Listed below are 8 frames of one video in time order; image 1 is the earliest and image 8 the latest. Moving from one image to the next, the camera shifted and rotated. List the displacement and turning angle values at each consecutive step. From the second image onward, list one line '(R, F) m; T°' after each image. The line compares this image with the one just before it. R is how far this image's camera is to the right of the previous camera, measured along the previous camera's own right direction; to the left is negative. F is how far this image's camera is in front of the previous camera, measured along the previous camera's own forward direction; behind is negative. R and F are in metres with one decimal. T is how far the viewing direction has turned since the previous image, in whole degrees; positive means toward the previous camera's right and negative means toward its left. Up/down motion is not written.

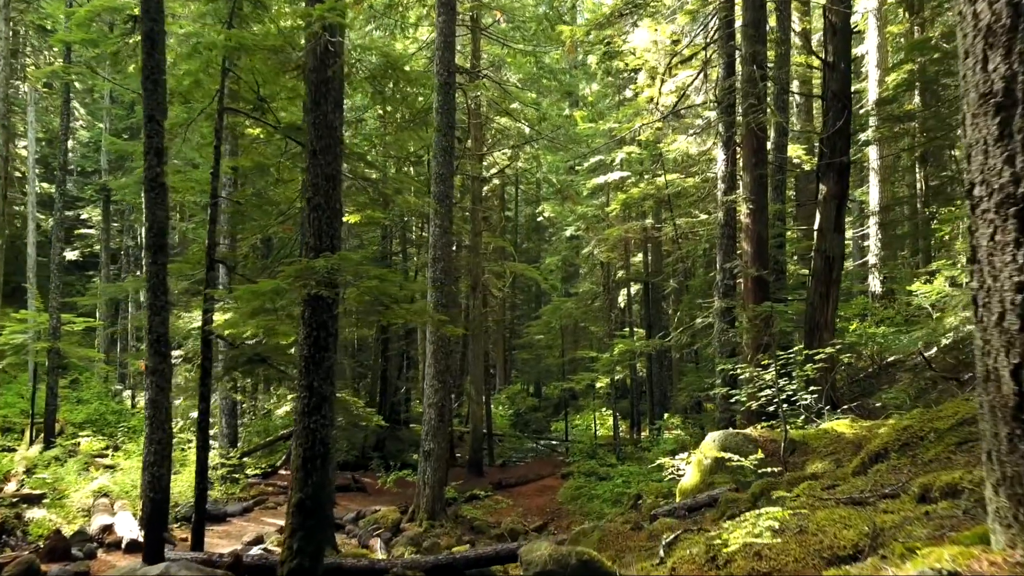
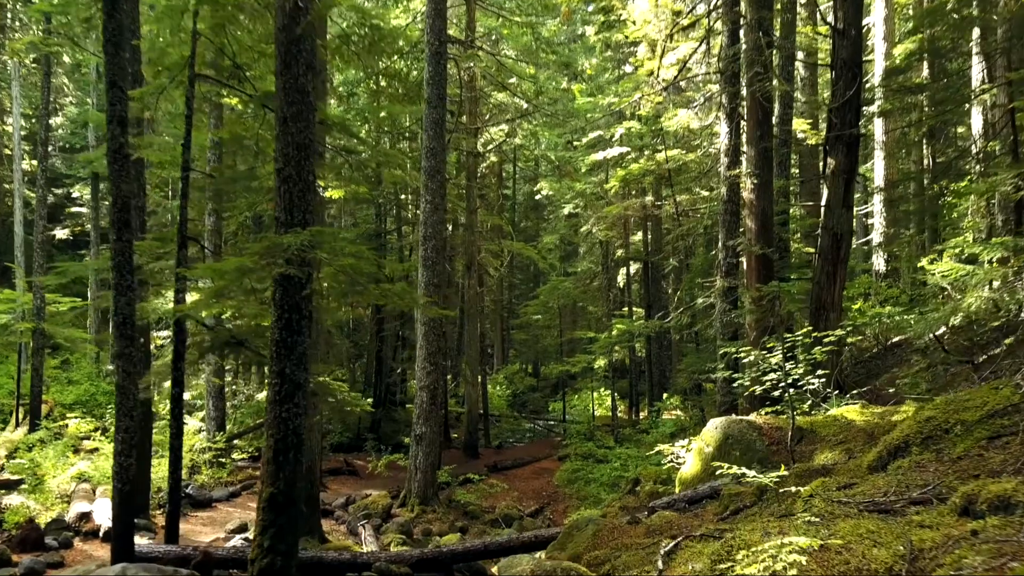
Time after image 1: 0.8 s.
(+0.1, +0.4) m; 0°
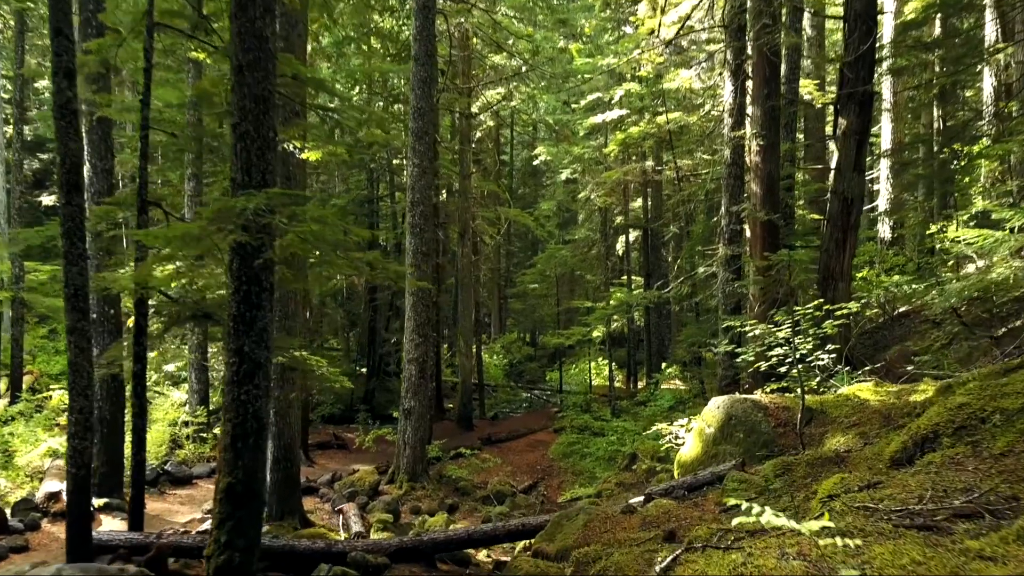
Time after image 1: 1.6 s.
(+0.1, +0.5) m; 0°
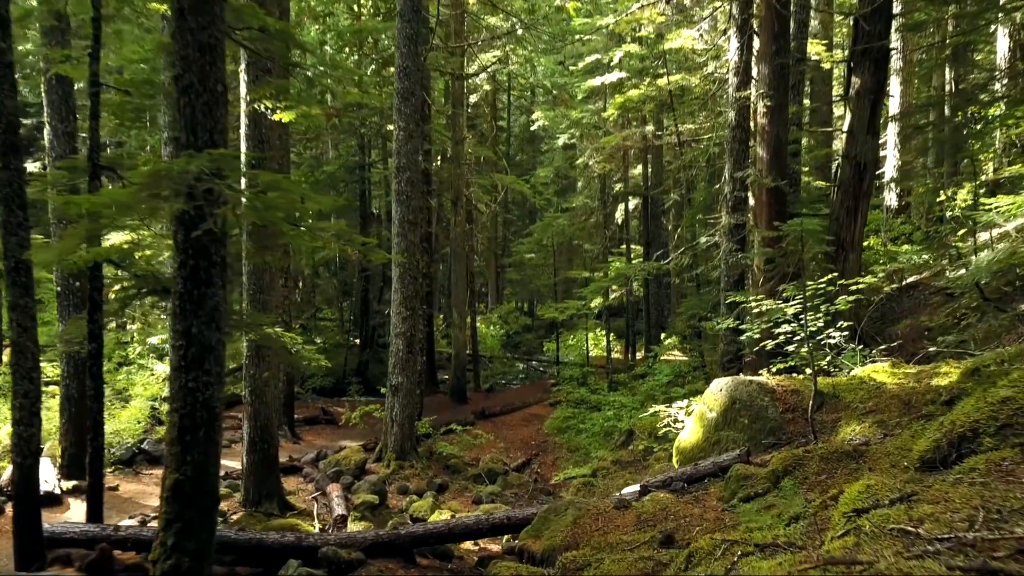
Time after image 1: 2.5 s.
(+0.1, +0.5) m; 0°
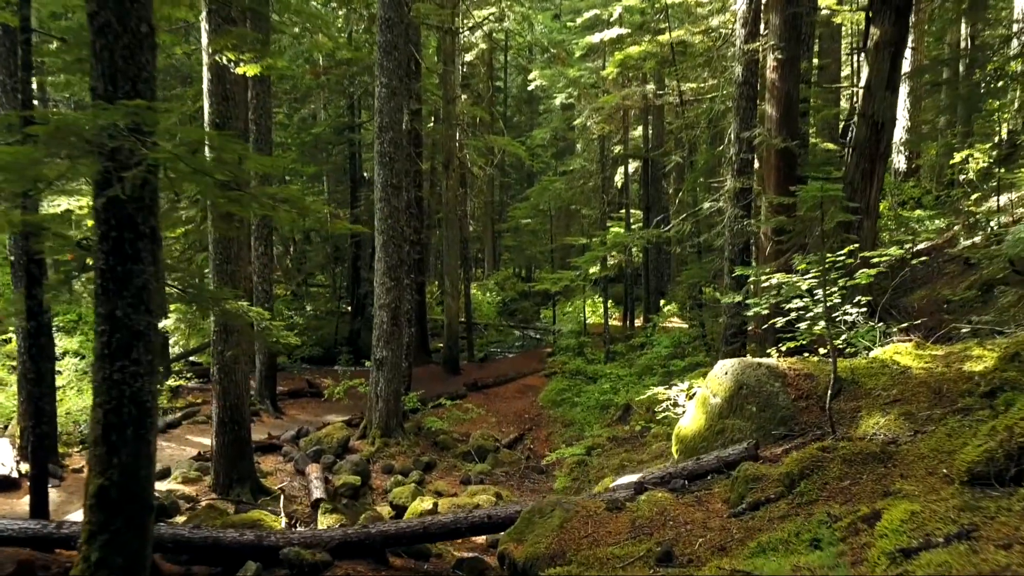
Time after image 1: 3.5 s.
(+0.1, +0.6) m; 0°
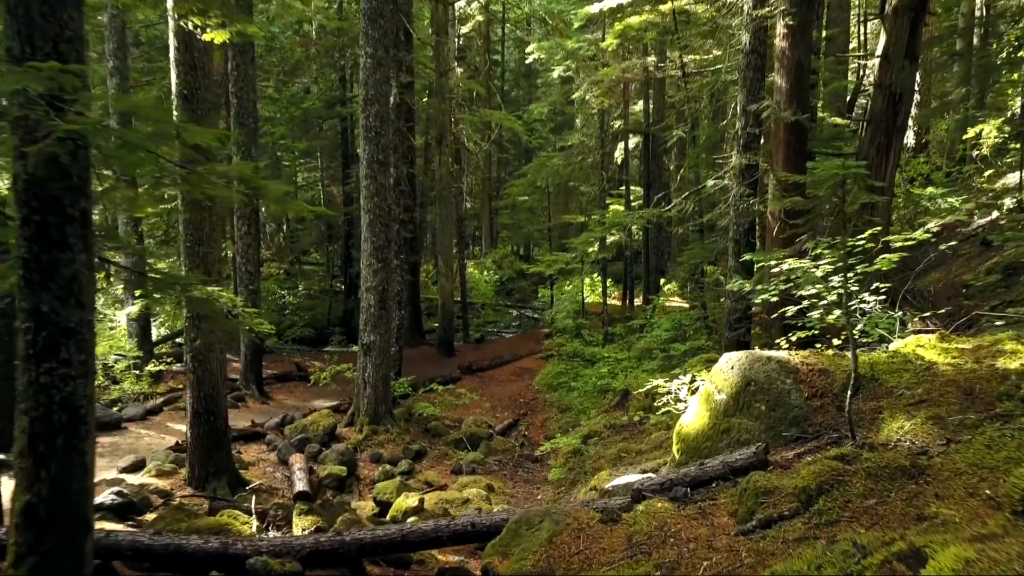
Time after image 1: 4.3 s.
(+0.1, +0.4) m; 0°
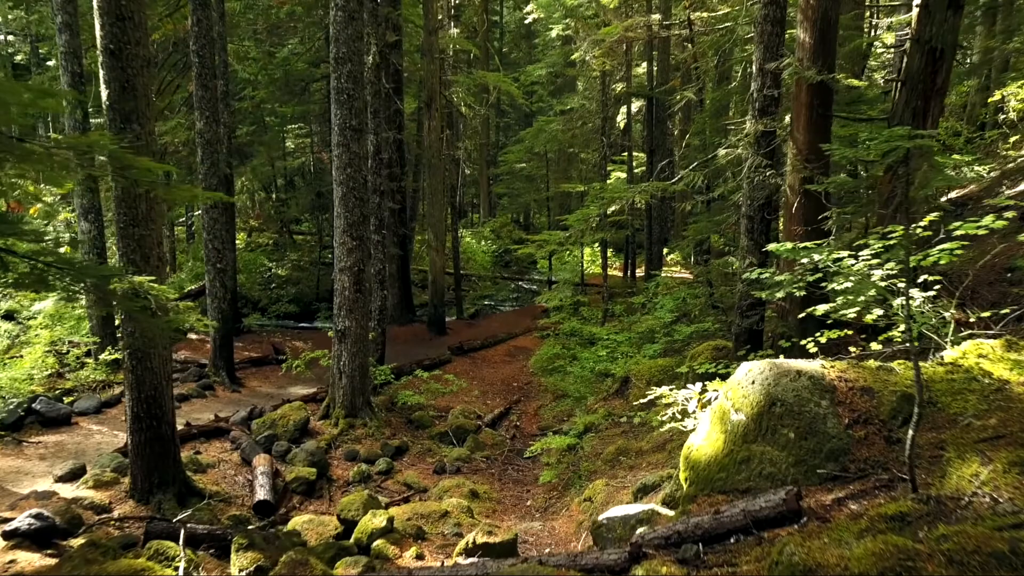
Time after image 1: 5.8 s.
(+0.2, +0.9) m; 0°
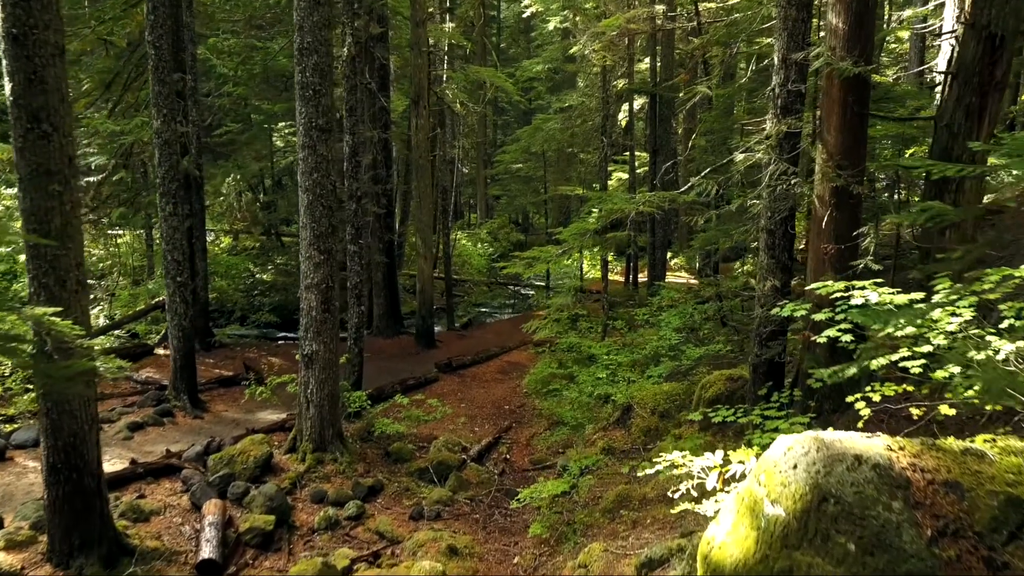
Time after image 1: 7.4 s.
(+0.1, +0.9) m; 0°
